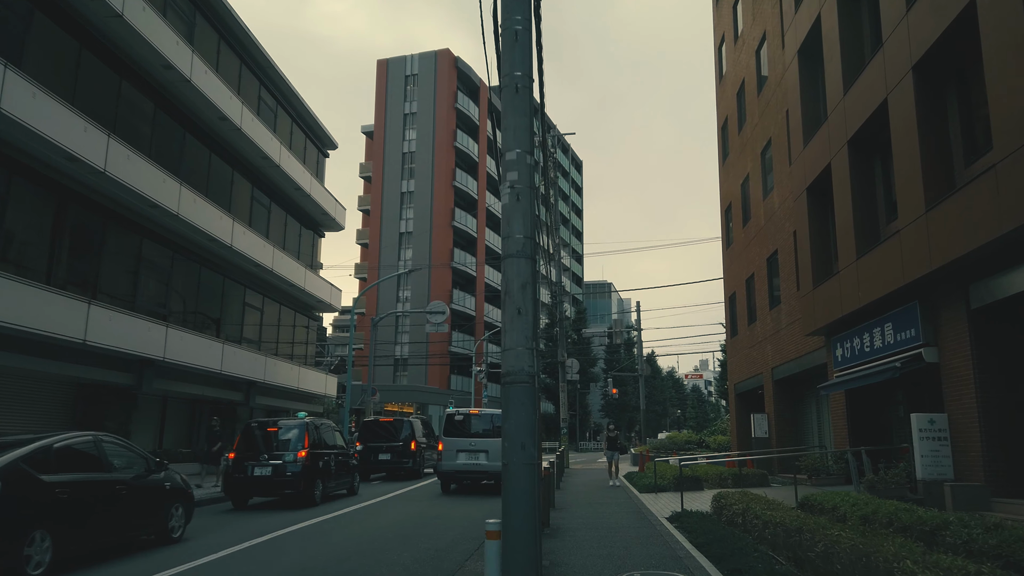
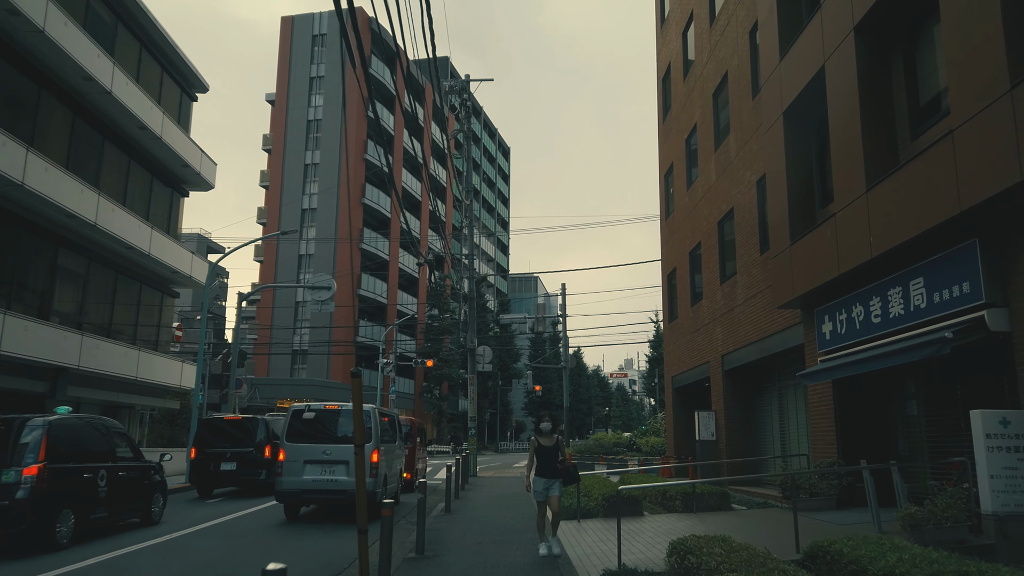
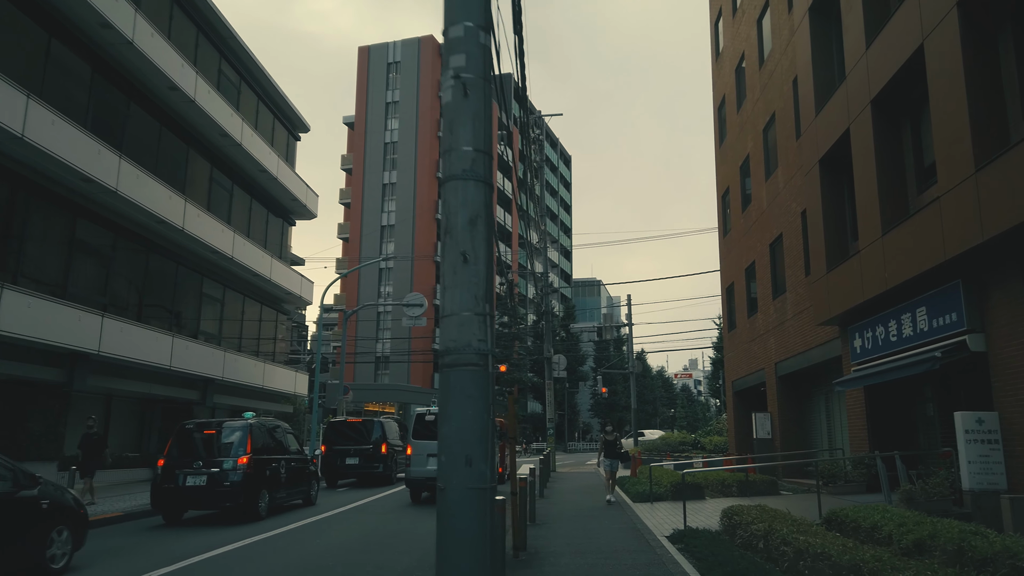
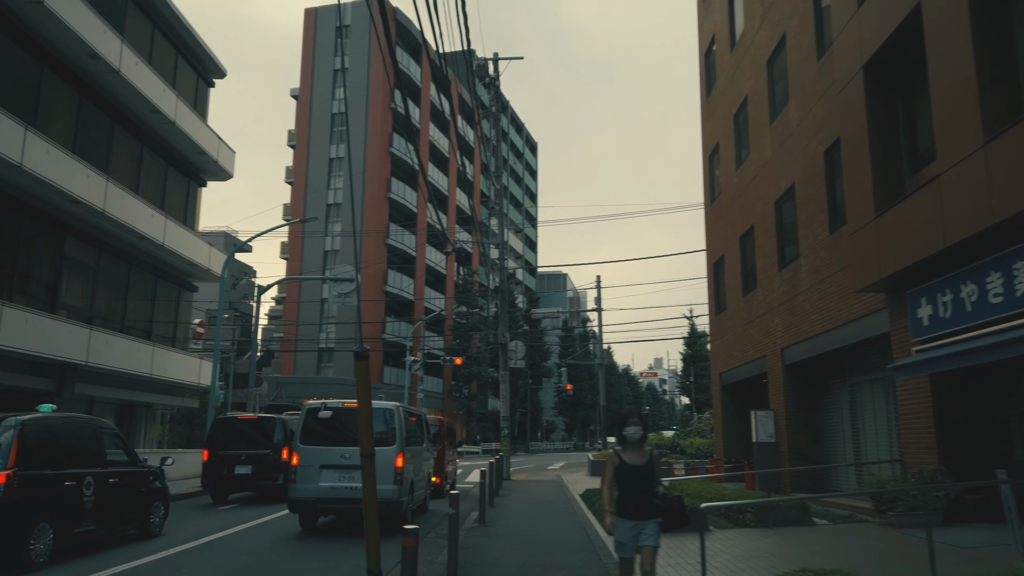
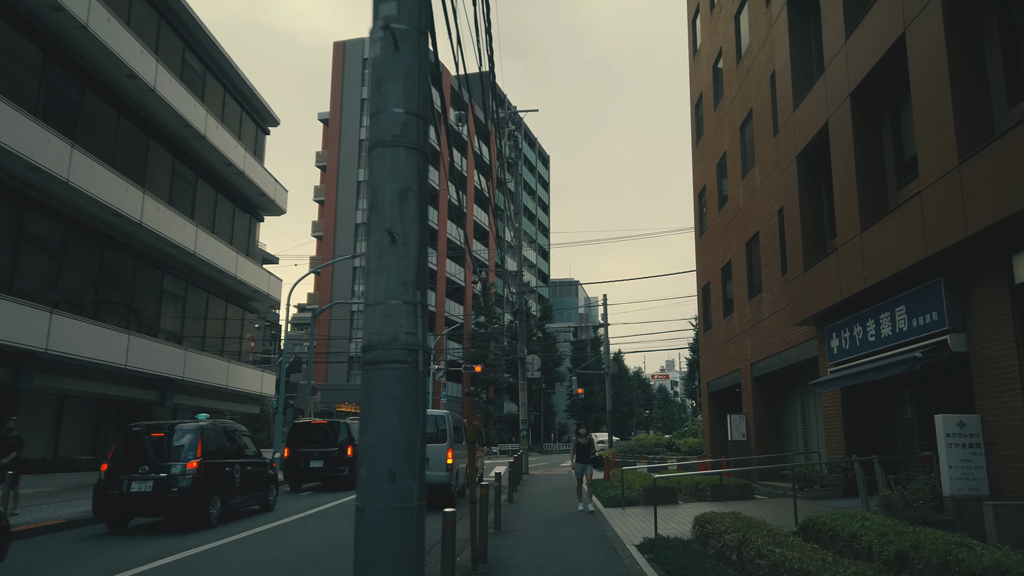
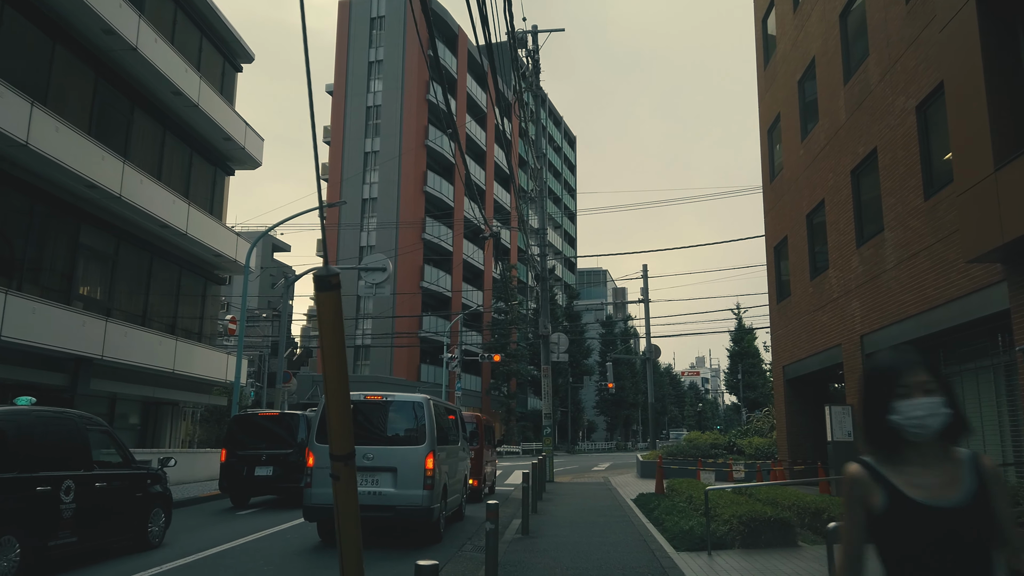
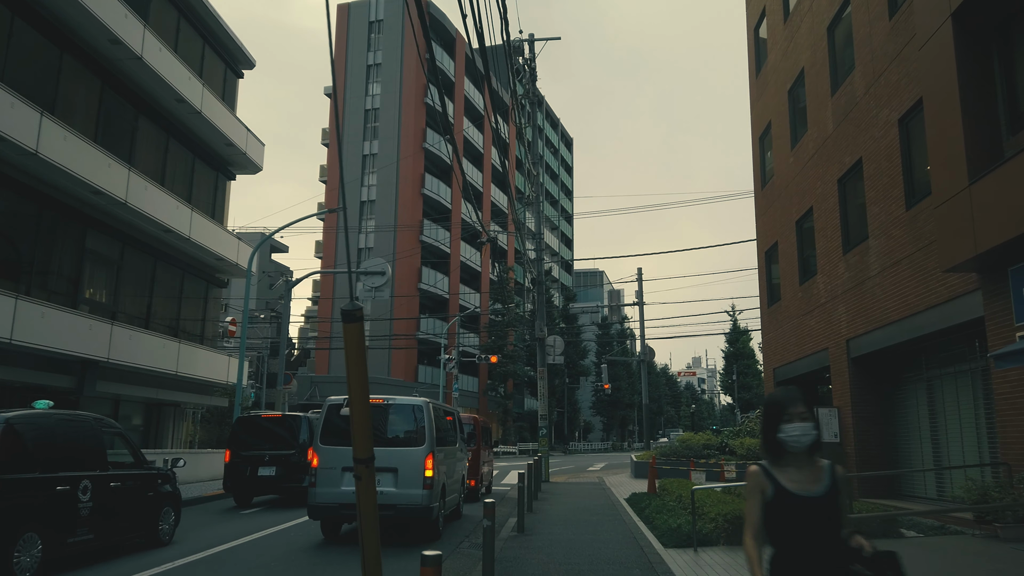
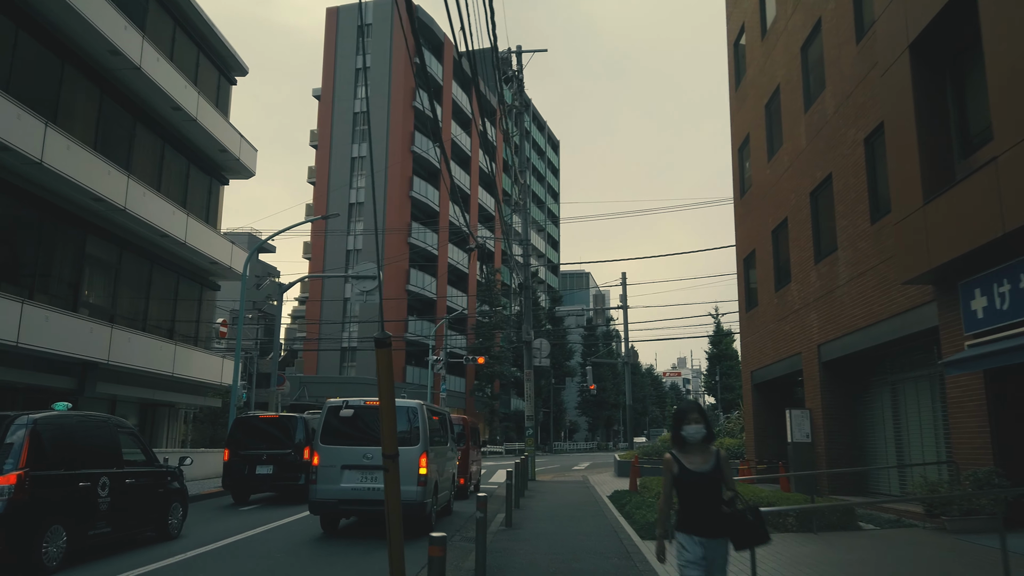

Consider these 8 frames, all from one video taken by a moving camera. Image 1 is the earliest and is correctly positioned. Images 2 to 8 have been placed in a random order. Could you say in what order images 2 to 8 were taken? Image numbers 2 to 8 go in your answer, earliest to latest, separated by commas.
3, 5, 2, 4, 8, 7, 6
